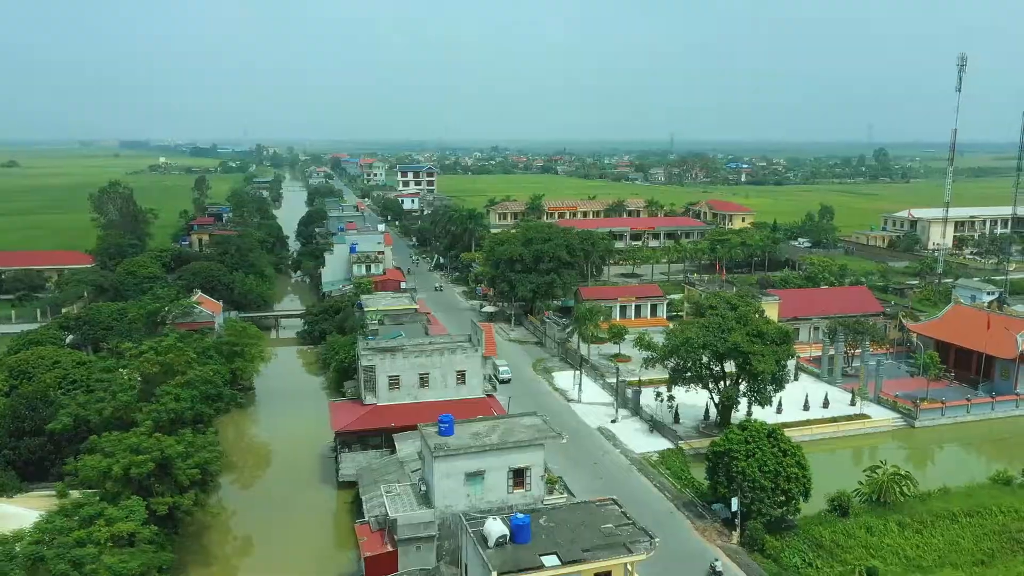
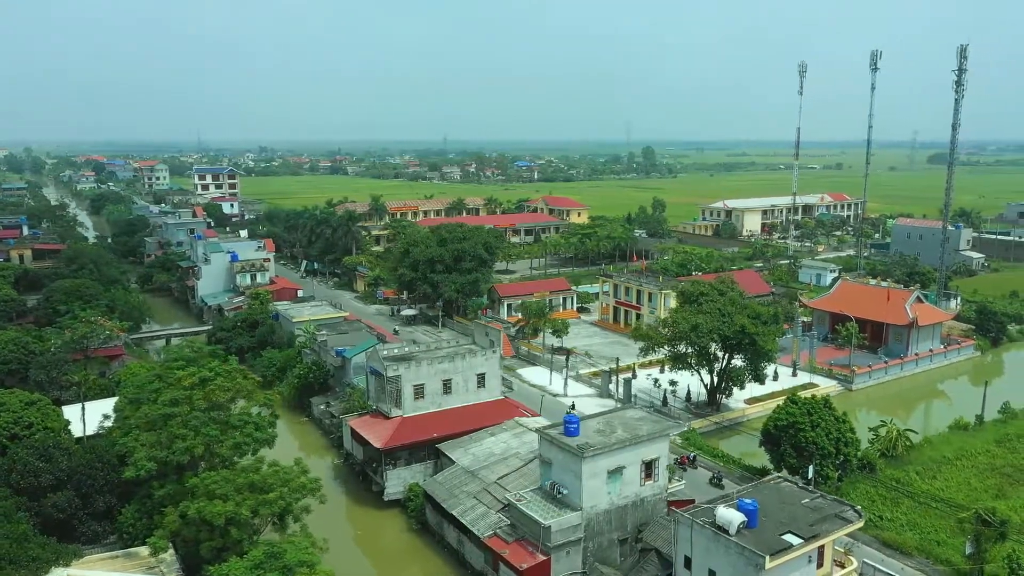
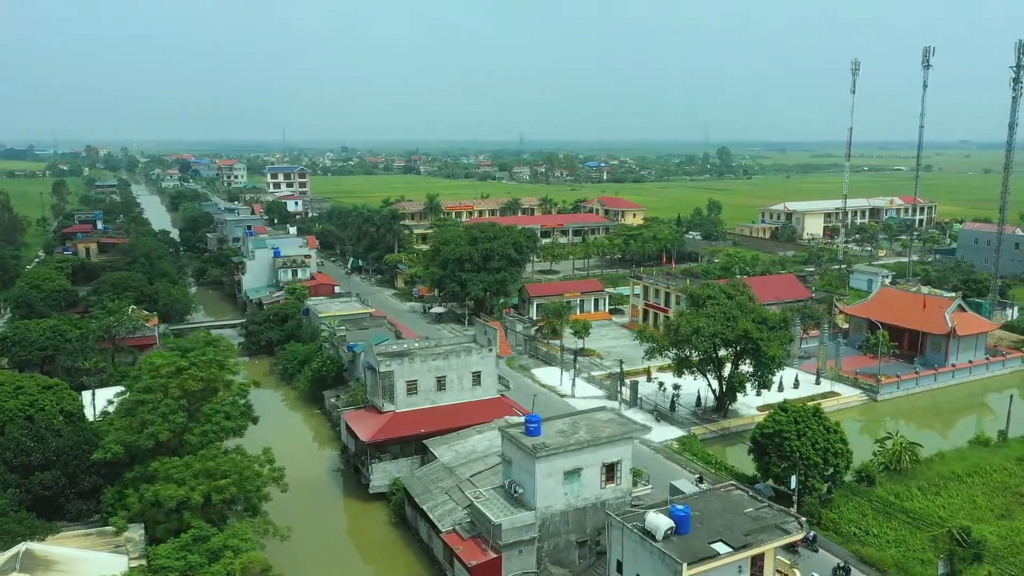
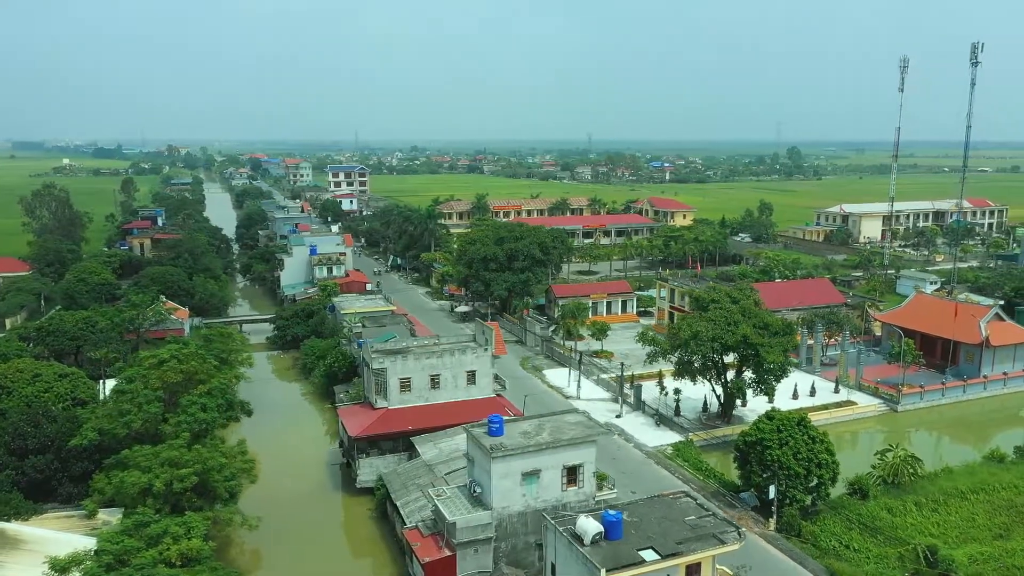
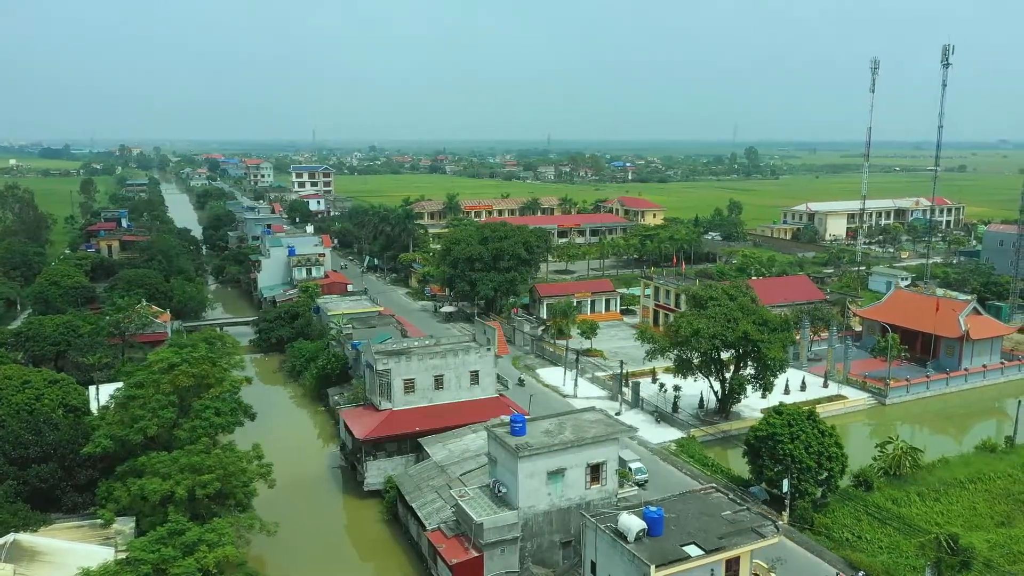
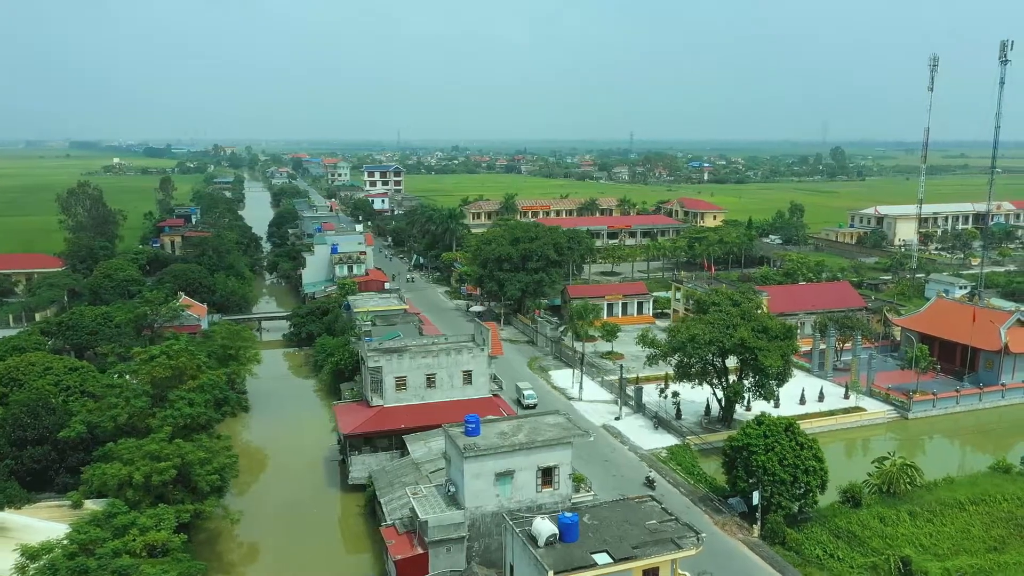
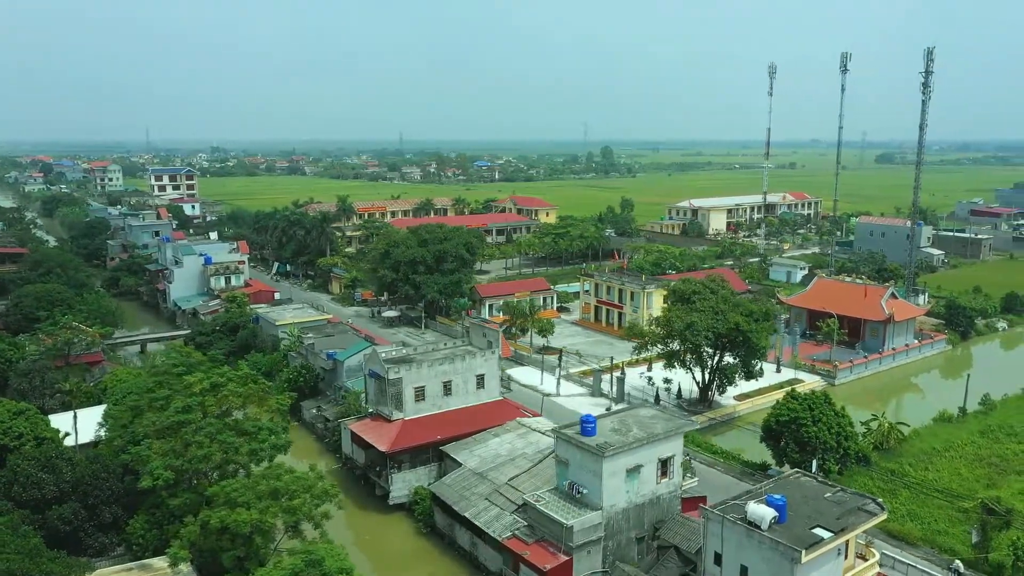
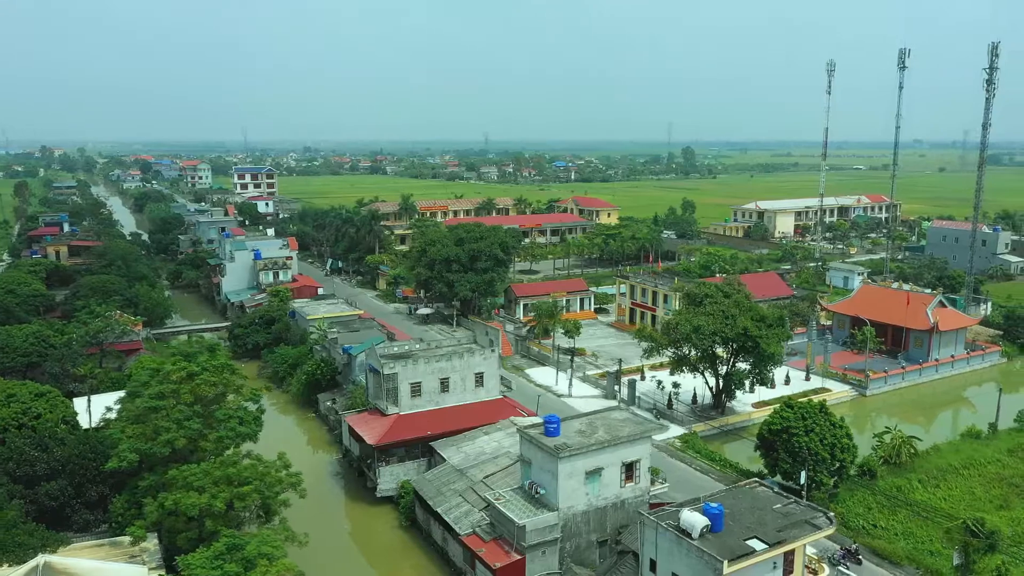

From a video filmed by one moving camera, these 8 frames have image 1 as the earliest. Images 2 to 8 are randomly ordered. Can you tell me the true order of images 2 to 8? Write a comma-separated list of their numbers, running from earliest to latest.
6, 4, 5, 3, 8, 2, 7
